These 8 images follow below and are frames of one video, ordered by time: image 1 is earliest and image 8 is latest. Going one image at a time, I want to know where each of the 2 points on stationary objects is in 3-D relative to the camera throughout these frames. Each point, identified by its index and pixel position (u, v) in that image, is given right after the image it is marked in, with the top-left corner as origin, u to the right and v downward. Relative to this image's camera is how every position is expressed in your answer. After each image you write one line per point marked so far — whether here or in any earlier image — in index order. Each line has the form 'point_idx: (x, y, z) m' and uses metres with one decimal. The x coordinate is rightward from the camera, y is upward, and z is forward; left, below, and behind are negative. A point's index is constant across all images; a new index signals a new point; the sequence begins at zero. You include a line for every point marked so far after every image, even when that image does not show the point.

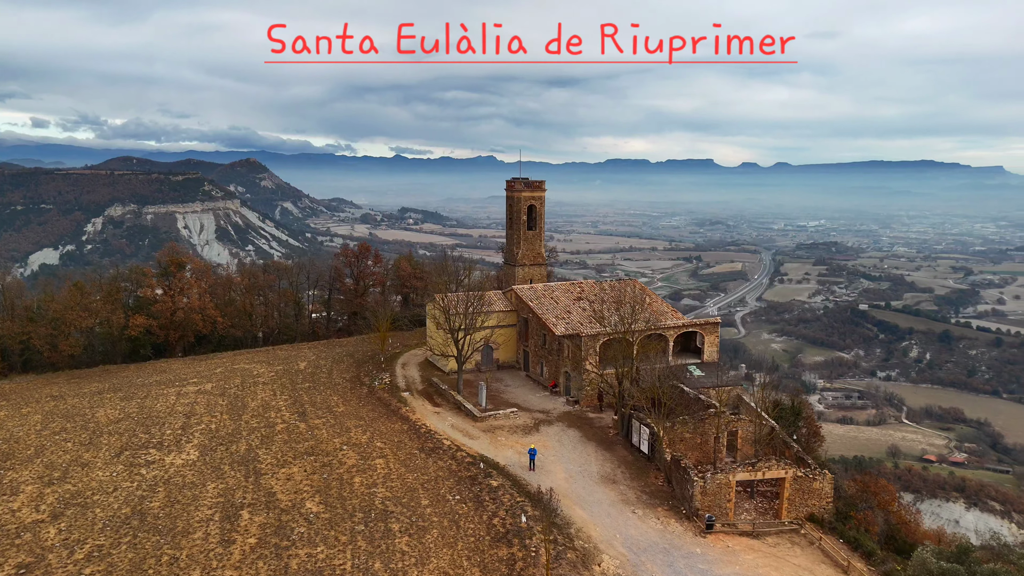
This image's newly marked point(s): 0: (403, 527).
0: (-2.8, -6.2, +19.0) m
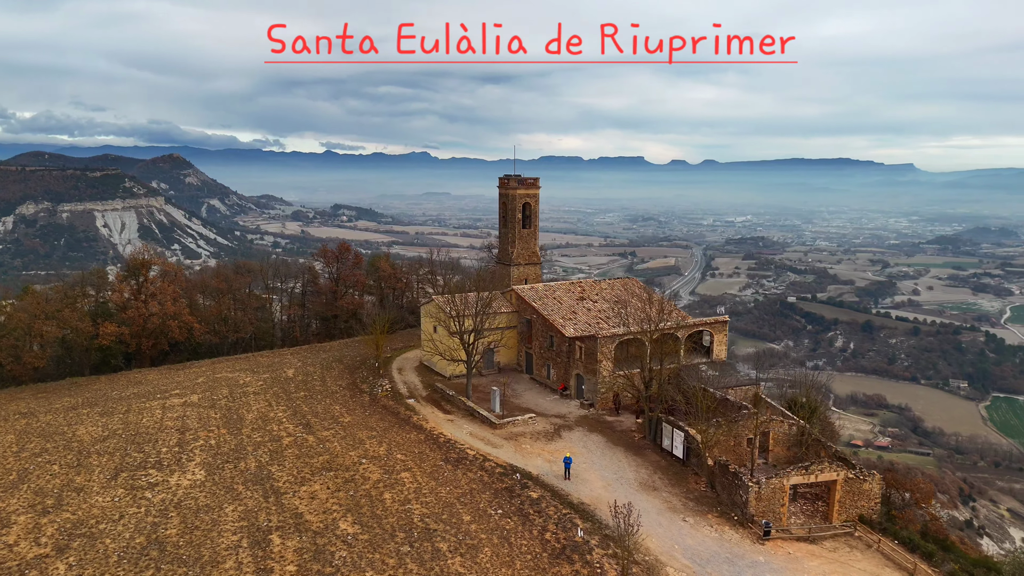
0: (-1.4, -6.3, +17.9) m
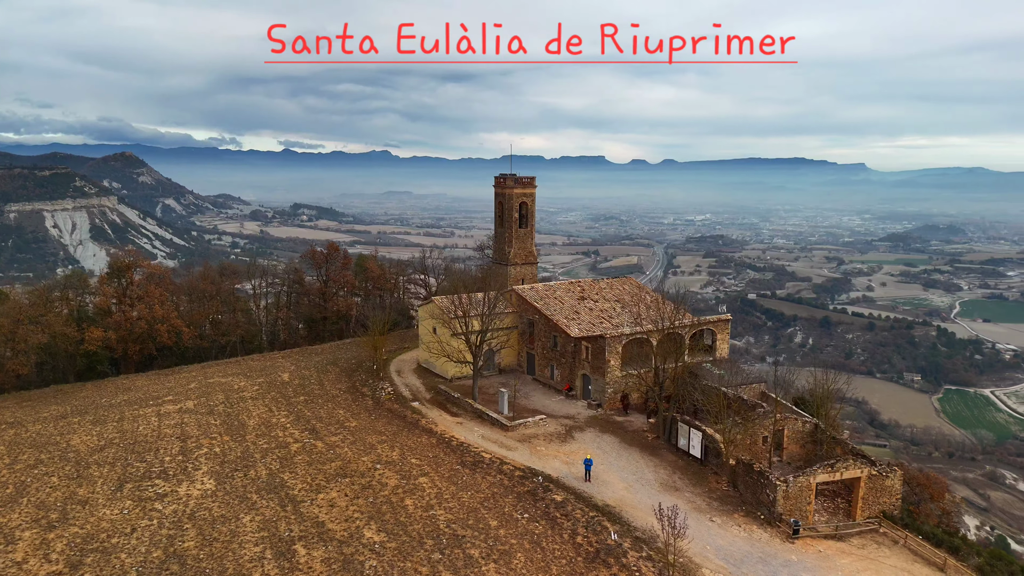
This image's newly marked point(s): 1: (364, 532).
0: (-0.7, -6.3, +17.5) m
1: (-3.7, -6.1, +18.6) m
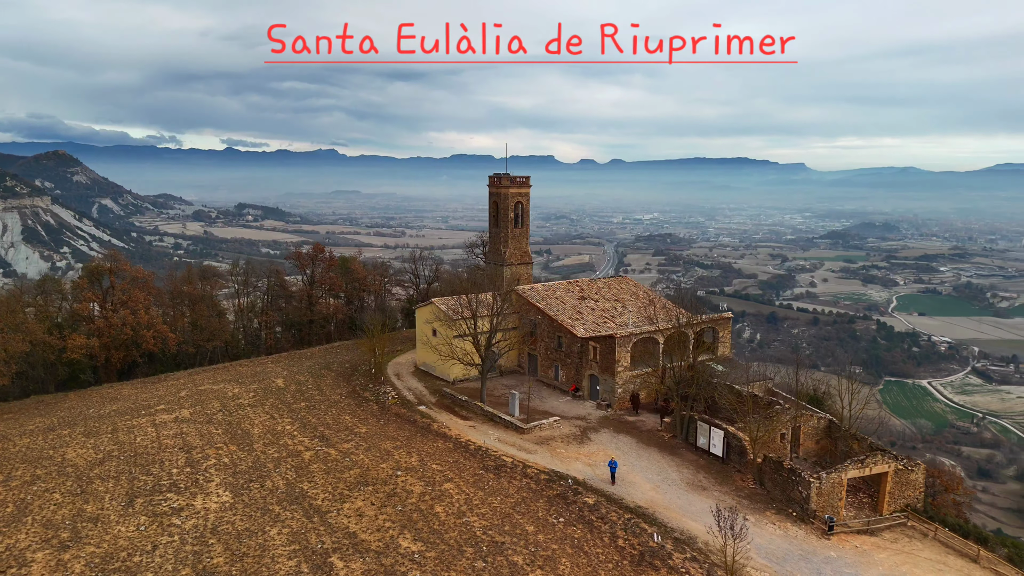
0: (+0.4, -6.3, +17.2) m
1: (-2.7, -6.2, +18.0) m
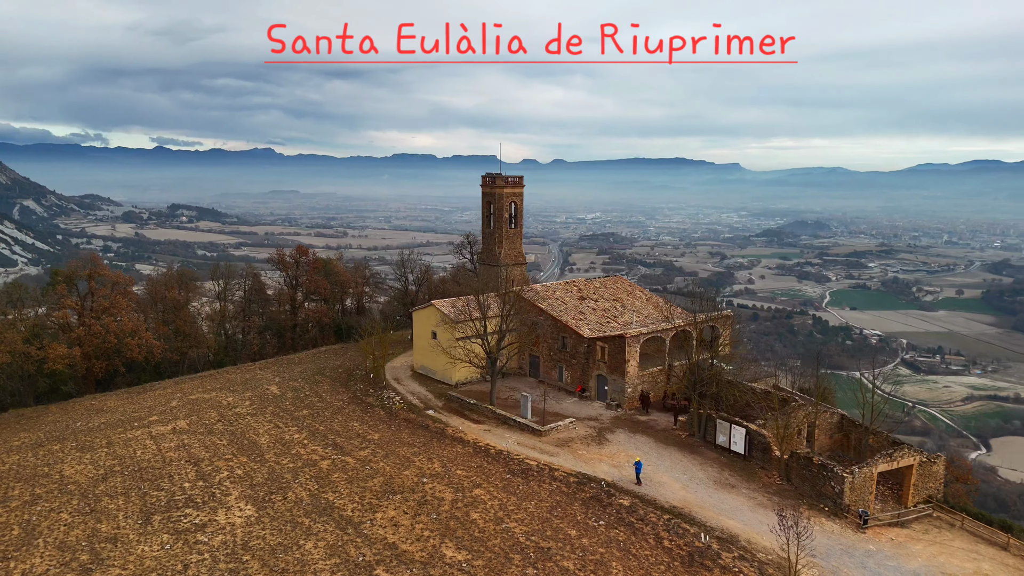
0: (+1.5, -6.4, +17.0) m
1: (-1.6, -6.2, +17.6) m
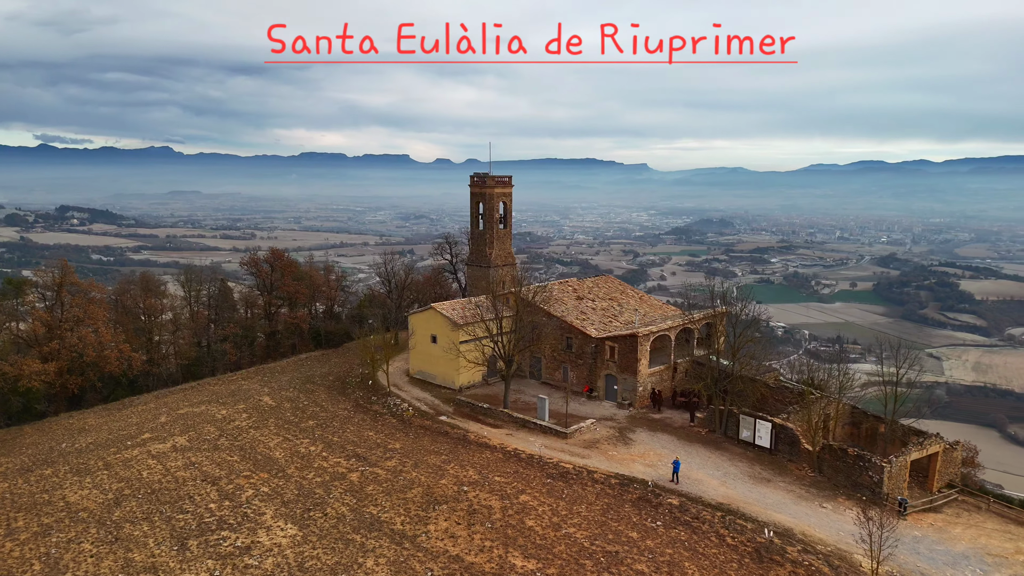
0: (+3.2, -6.4, +16.9) m
1: (0.0, -6.3, +17.1) m
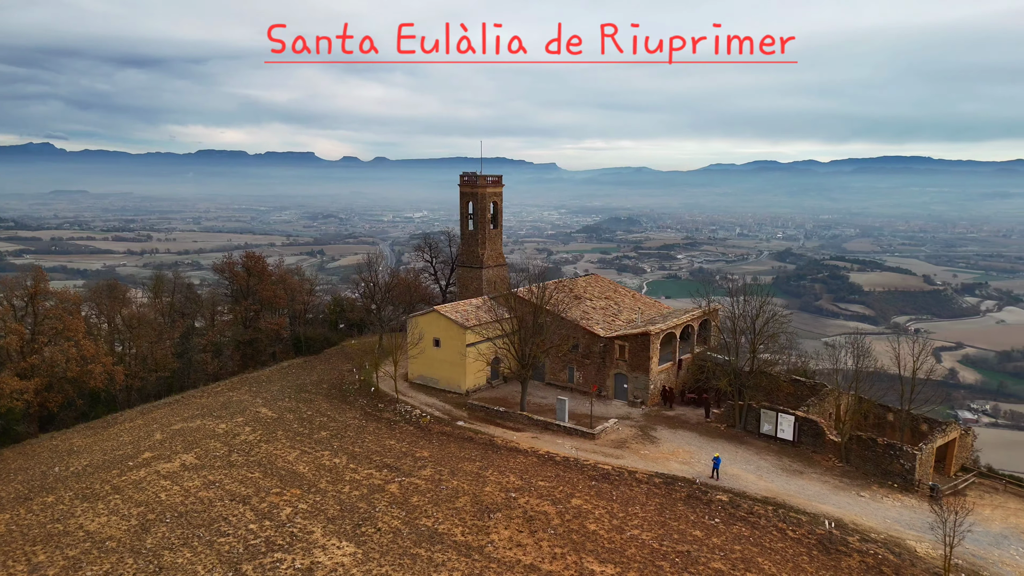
0: (+5.0, -6.4, +17.0) m
1: (+1.7, -6.3, +16.9) m
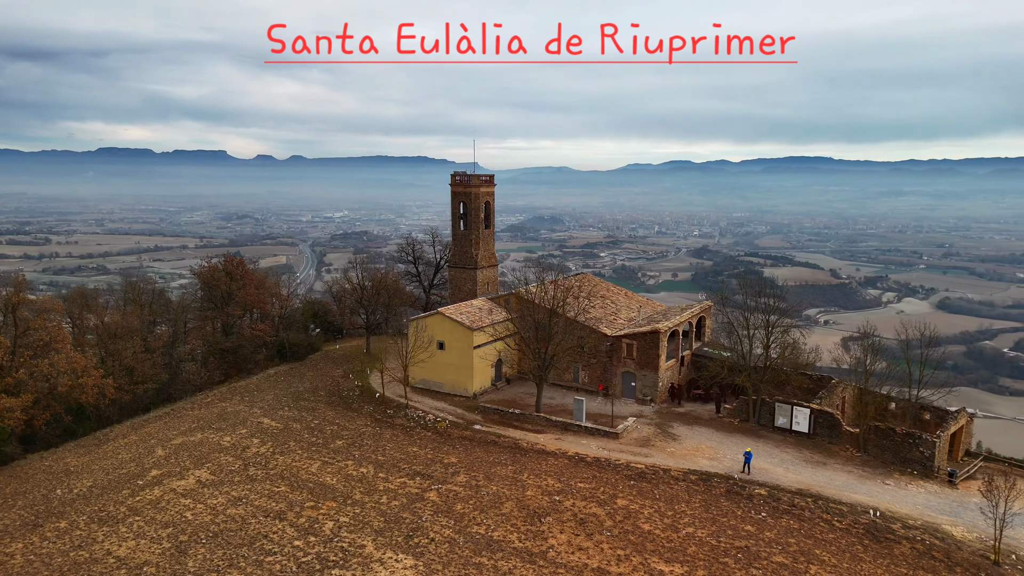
0: (+6.5, -6.3, +17.3) m
1: (+3.3, -6.3, +16.9) m
